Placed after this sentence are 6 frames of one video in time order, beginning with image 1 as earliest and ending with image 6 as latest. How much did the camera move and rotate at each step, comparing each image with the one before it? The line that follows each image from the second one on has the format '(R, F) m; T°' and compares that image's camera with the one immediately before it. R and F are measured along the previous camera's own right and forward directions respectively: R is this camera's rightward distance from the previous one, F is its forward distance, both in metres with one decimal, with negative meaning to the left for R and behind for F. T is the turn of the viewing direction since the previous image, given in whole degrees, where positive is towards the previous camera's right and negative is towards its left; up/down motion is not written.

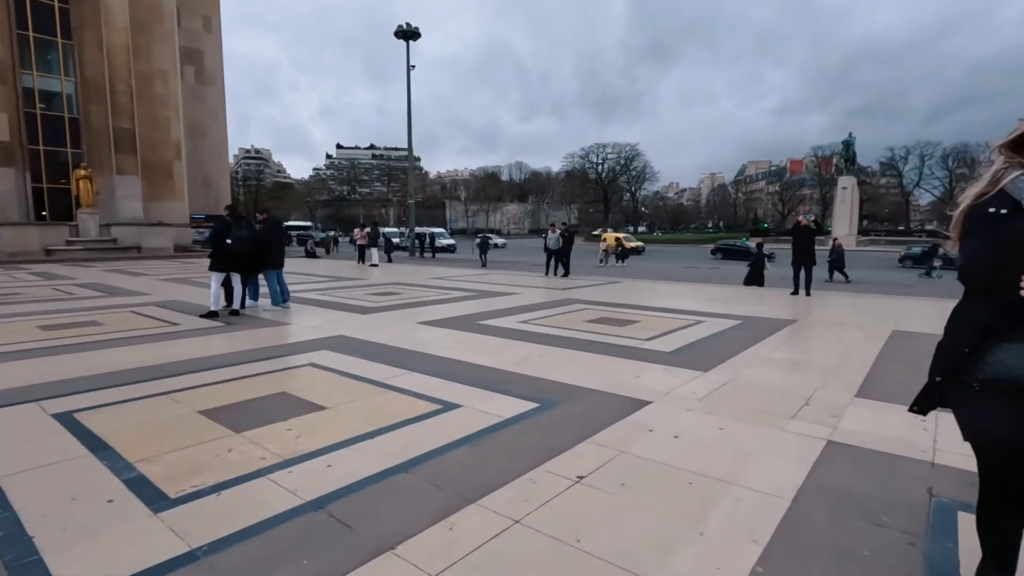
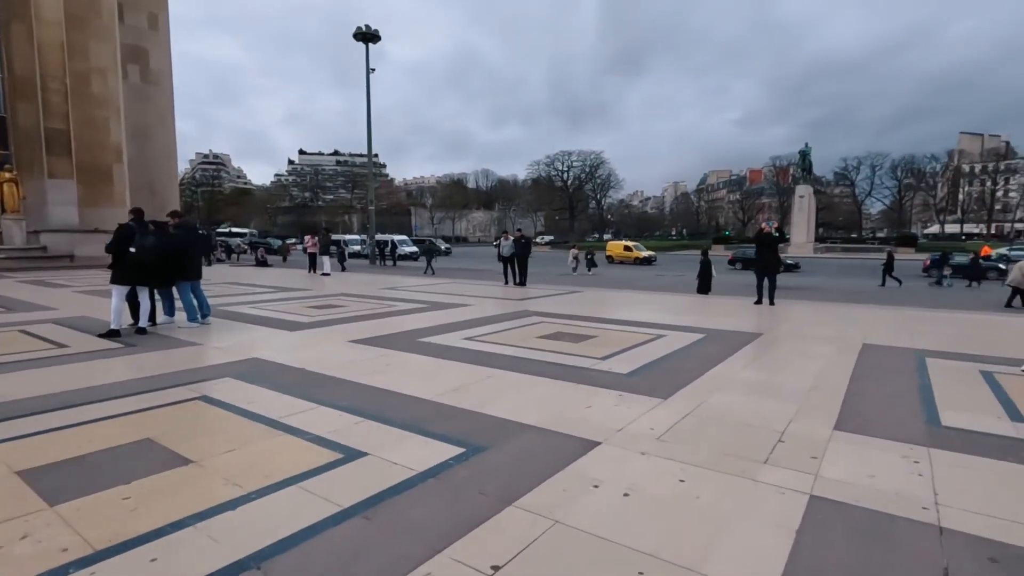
(+0.3, +0.8) m; +3°
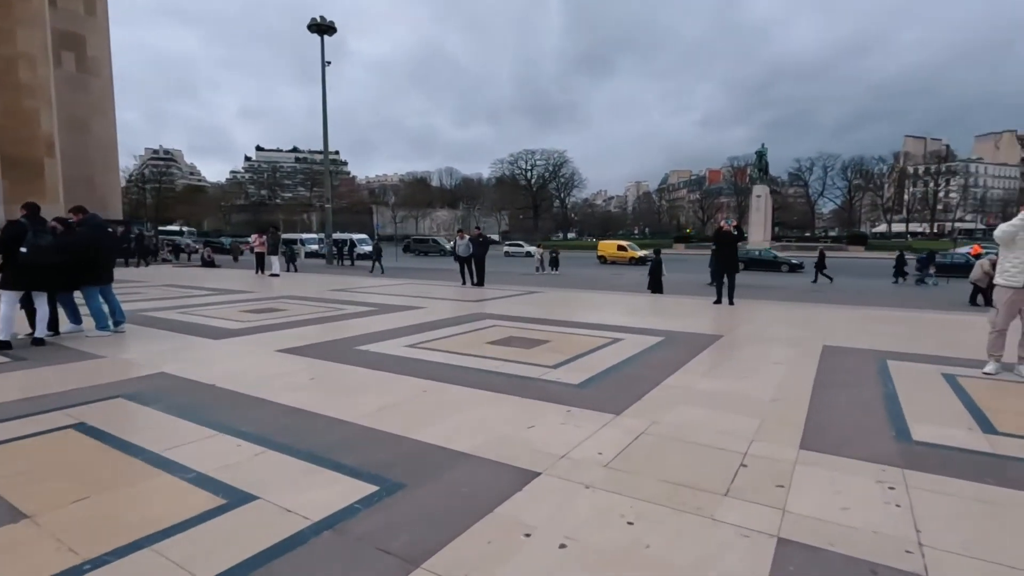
(+0.2, +0.5) m; +4°
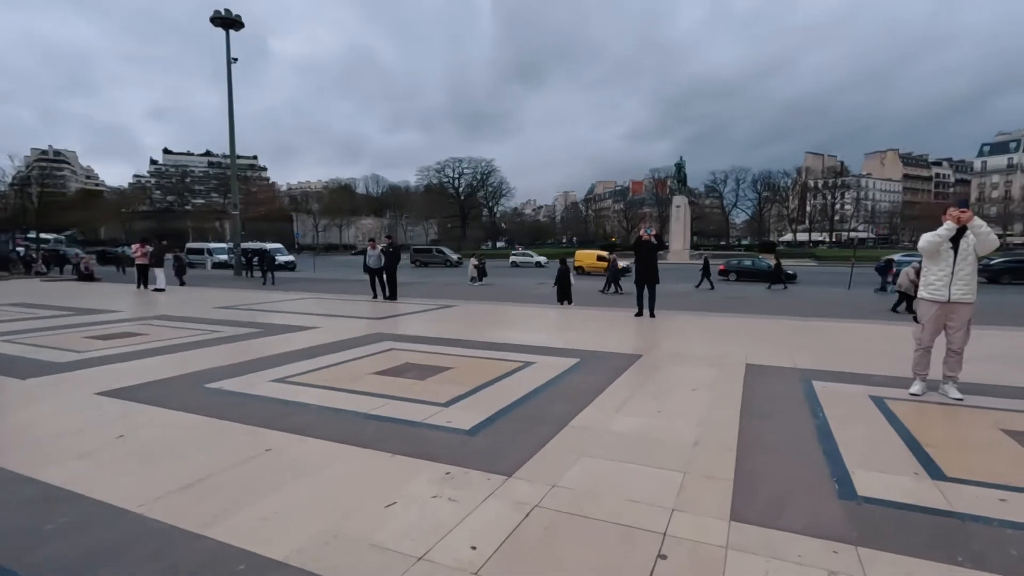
(+0.4, +0.9) m; +7°
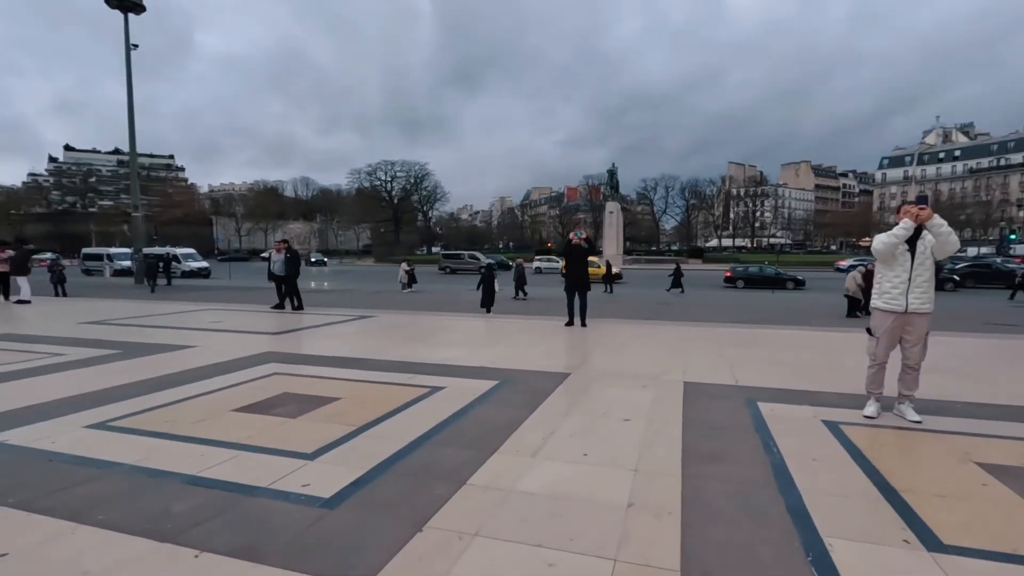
(+0.4, +1.0) m; +7°
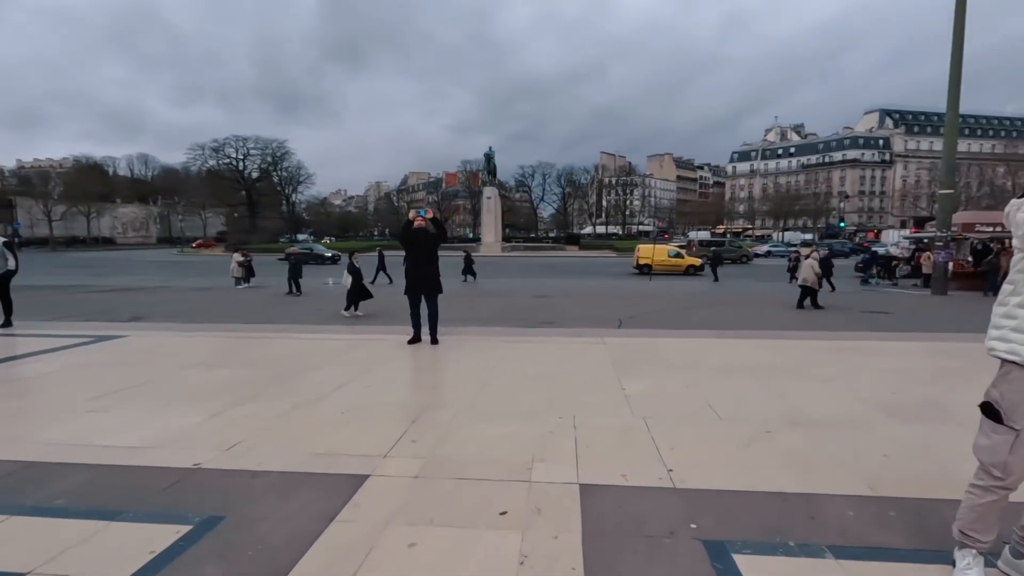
(+0.9, +3.0) m; +13°
